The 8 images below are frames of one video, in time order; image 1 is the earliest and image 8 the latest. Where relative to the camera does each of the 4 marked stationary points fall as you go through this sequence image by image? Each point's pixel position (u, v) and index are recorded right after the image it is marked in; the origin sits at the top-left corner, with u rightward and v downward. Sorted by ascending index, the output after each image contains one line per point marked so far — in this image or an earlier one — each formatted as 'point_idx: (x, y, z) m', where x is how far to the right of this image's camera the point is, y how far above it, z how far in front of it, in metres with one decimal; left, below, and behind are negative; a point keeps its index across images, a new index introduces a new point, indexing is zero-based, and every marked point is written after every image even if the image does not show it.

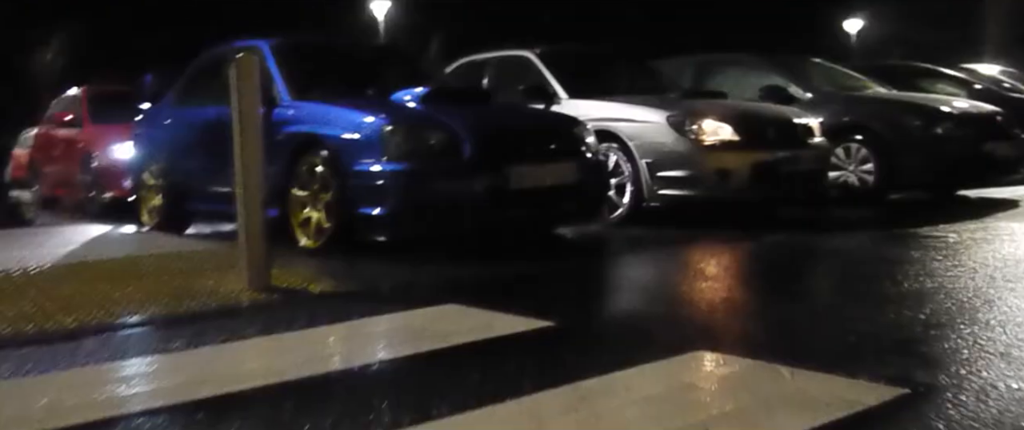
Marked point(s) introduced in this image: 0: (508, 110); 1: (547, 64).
0: (0.0, +0.7, +8.8) m
1: (+0.3, +1.3, +11.8) m
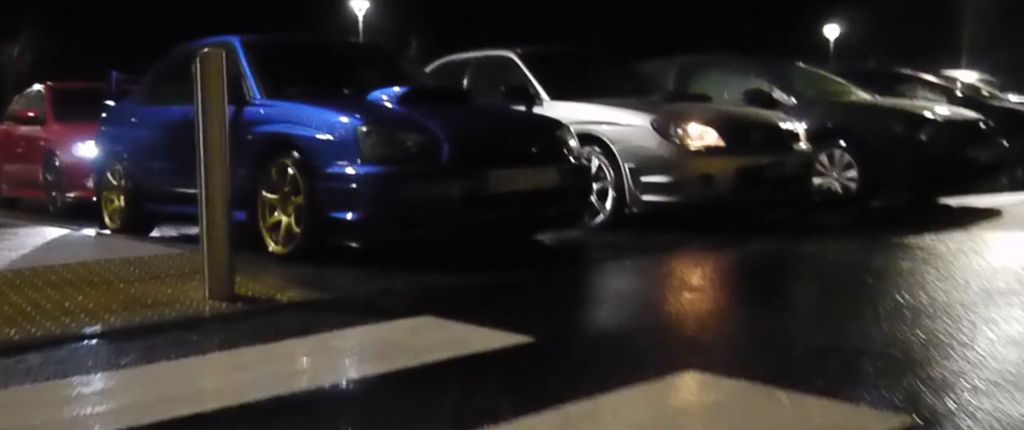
0: (-0.2, +0.6, +8.6) m
1: (+0.1, +1.3, +11.5) m
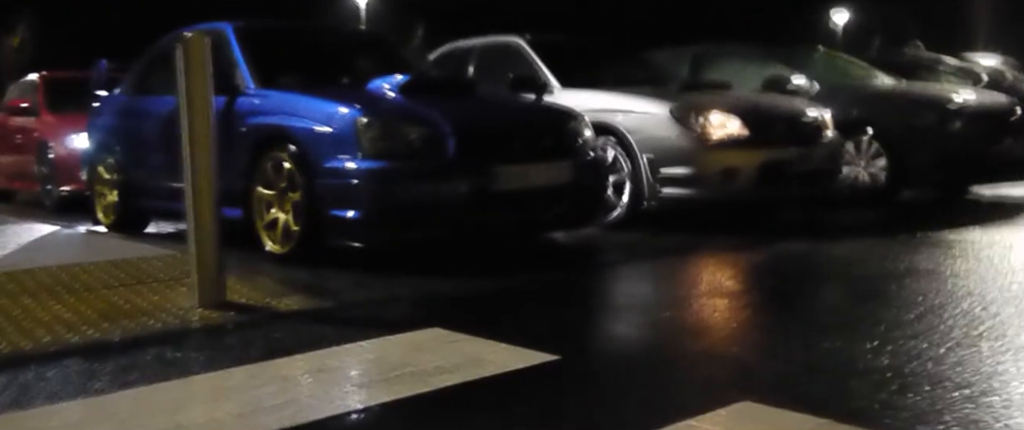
0: (-0.1, +0.7, +8.0) m
1: (+0.2, +1.3, +10.9) m
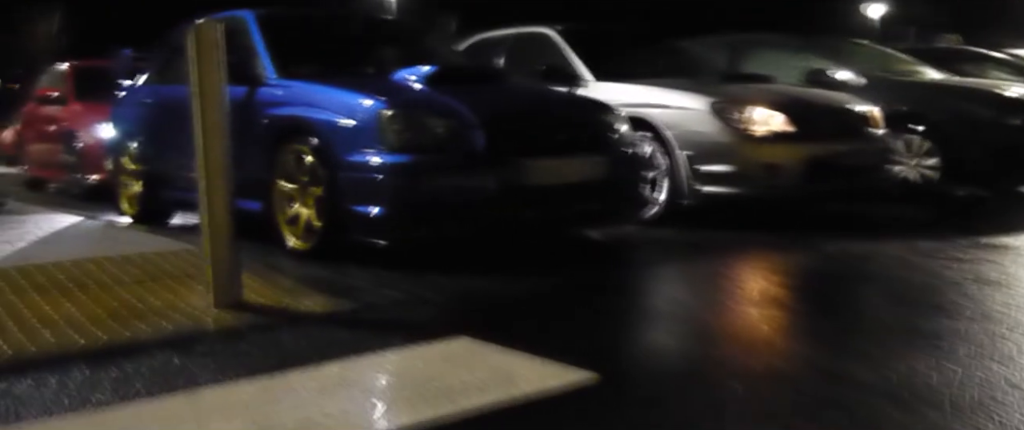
0: (+0.1, +0.7, +7.6) m
1: (+0.5, +1.4, +10.6) m
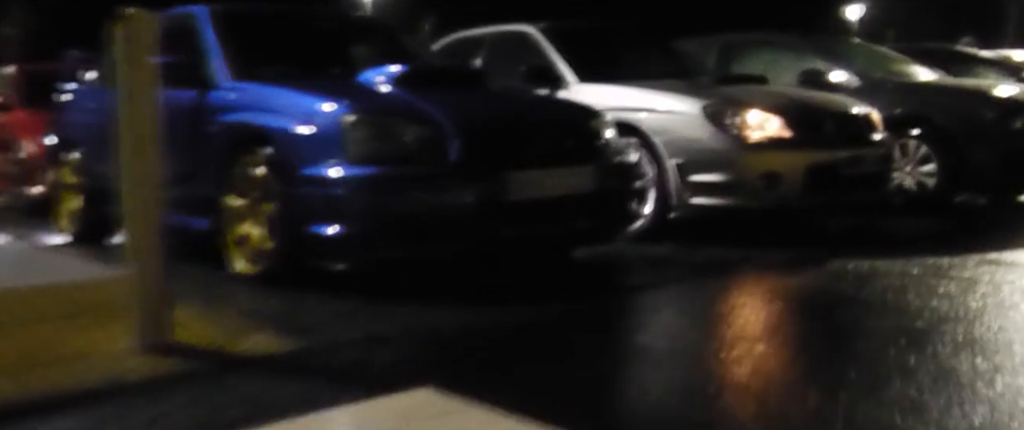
0: (0.0, +0.6, +6.9) m
1: (+0.3, +1.3, +9.8) m
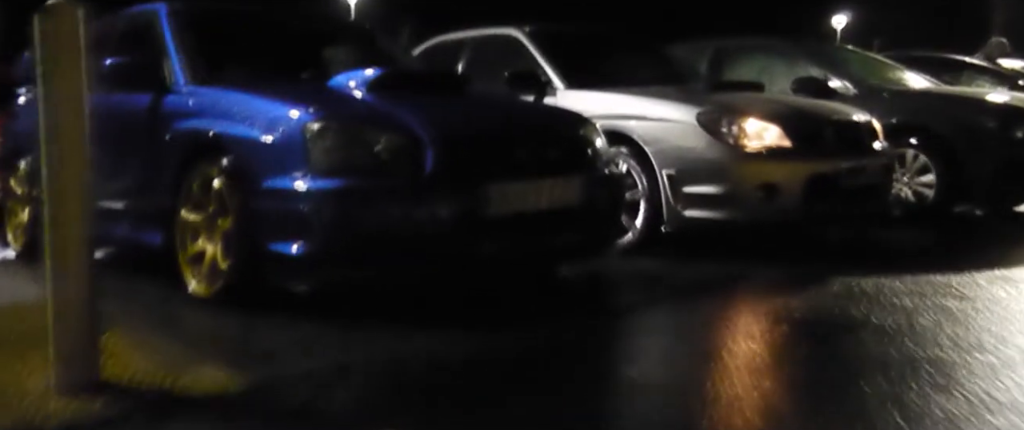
0: (-0.1, +0.5, +6.3) m
1: (+0.2, +1.2, +9.3) m
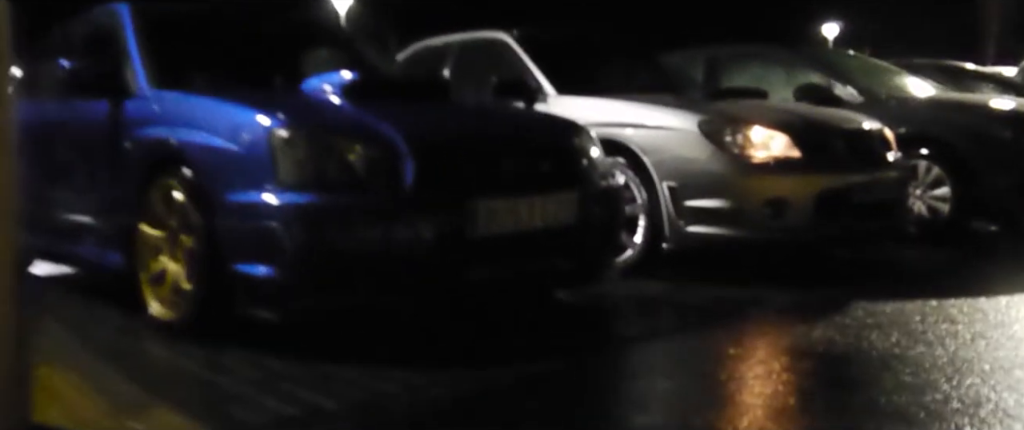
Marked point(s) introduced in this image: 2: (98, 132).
0: (-0.2, +0.4, +5.8) m
1: (+0.1, +1.1, +8.8) m
2: (-1.9, +0.4, +6.1) m
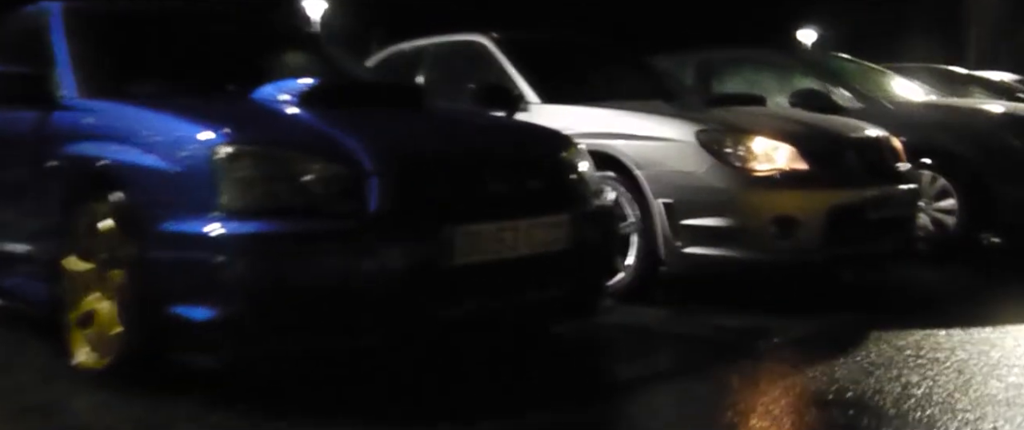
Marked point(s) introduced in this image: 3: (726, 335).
0: (-0.2, +0.3, +5.1) m
1: (0.0, +1.0, +8.1) m
2: (-1.9, +0.3, +5.4) m
3: (+0.9, -0.5, +6.0) m
